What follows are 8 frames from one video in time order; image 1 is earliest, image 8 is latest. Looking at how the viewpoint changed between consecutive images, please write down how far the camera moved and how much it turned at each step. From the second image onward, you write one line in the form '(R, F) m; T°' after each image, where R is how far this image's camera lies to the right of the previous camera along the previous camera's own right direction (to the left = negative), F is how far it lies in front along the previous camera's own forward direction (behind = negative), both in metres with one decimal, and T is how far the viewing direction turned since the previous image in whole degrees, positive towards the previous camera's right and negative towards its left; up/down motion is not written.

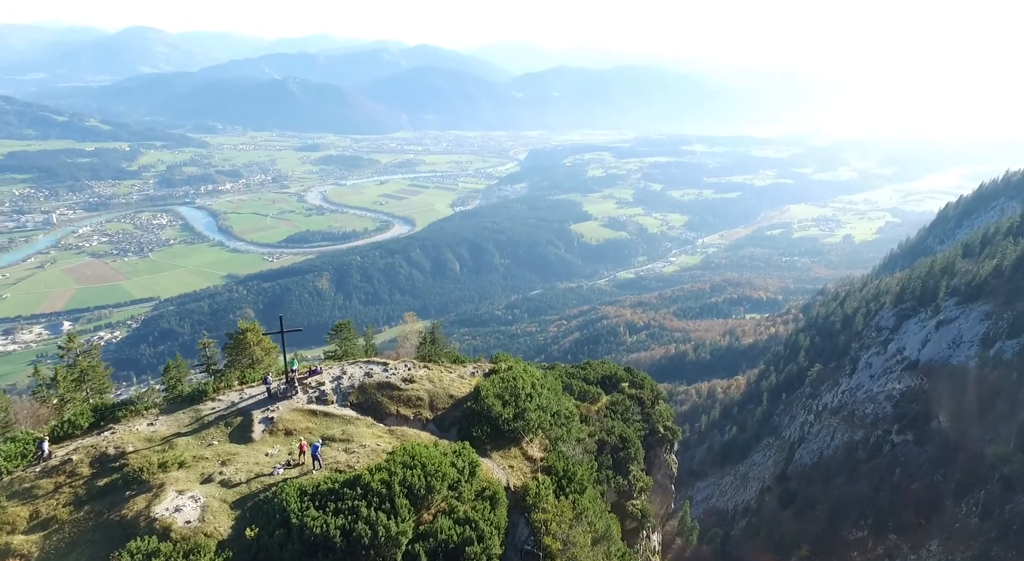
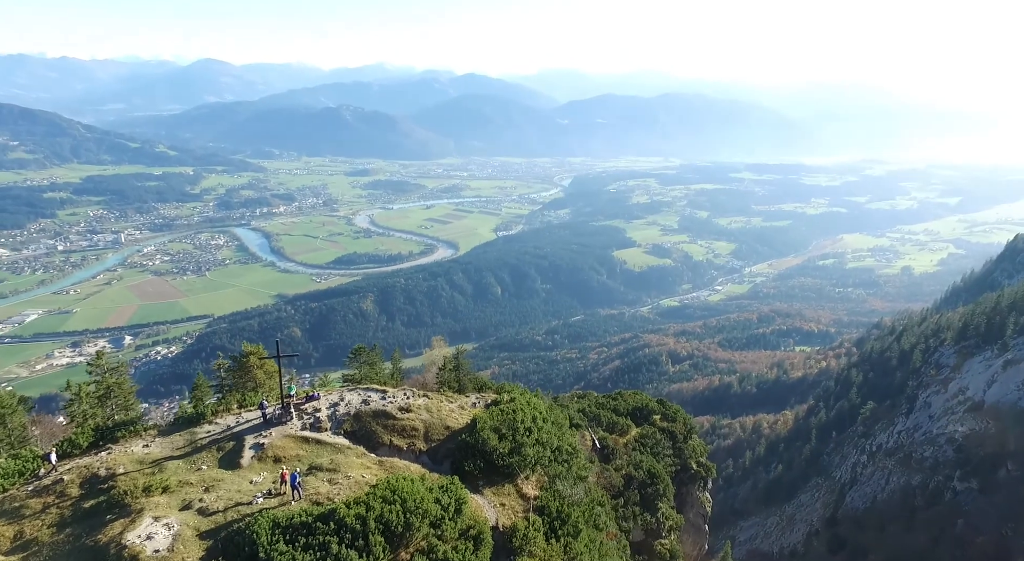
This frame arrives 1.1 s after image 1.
(+0.4, +2.0) m; -3°
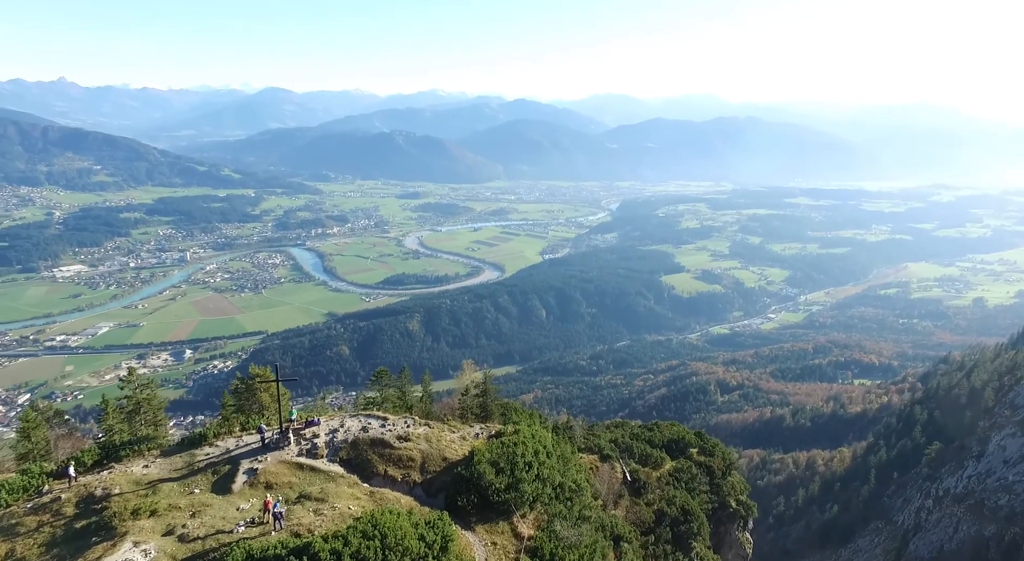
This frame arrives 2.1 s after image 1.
(+0.2, +2.1) m; -4°
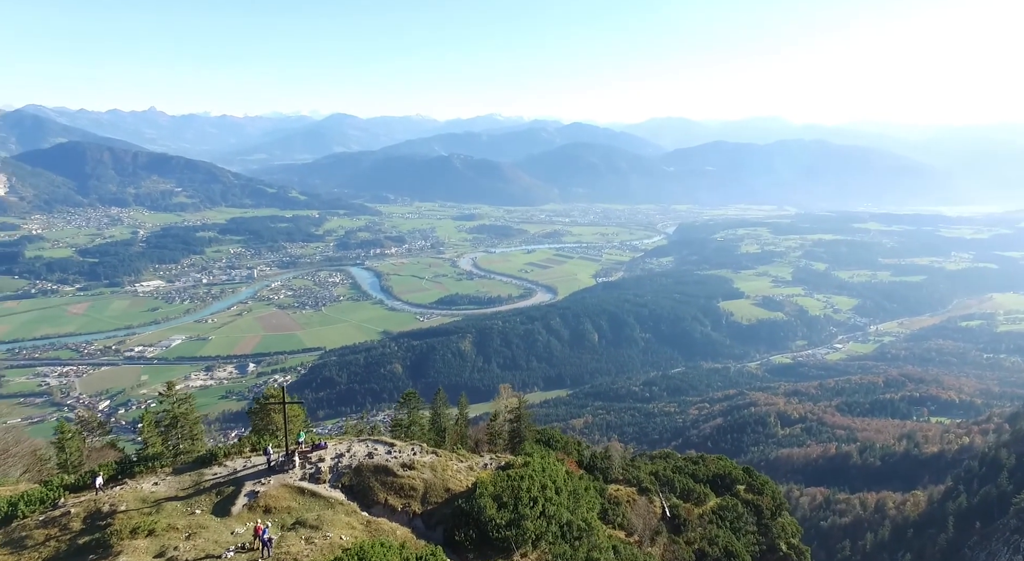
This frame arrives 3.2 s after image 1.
(-0.1, +2.5) m; -4°
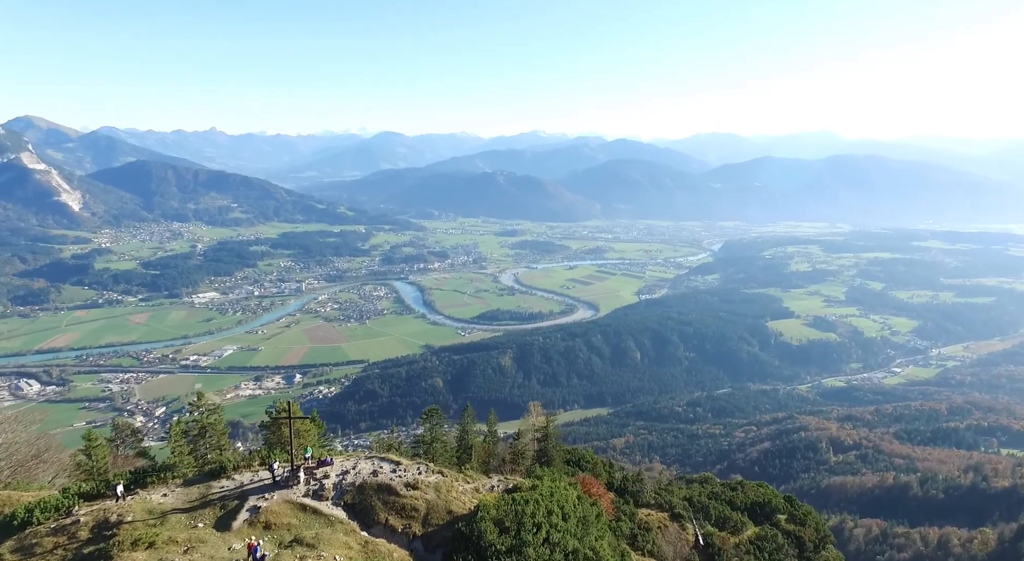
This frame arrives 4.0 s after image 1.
(-0.1, +2.3) m; -3°
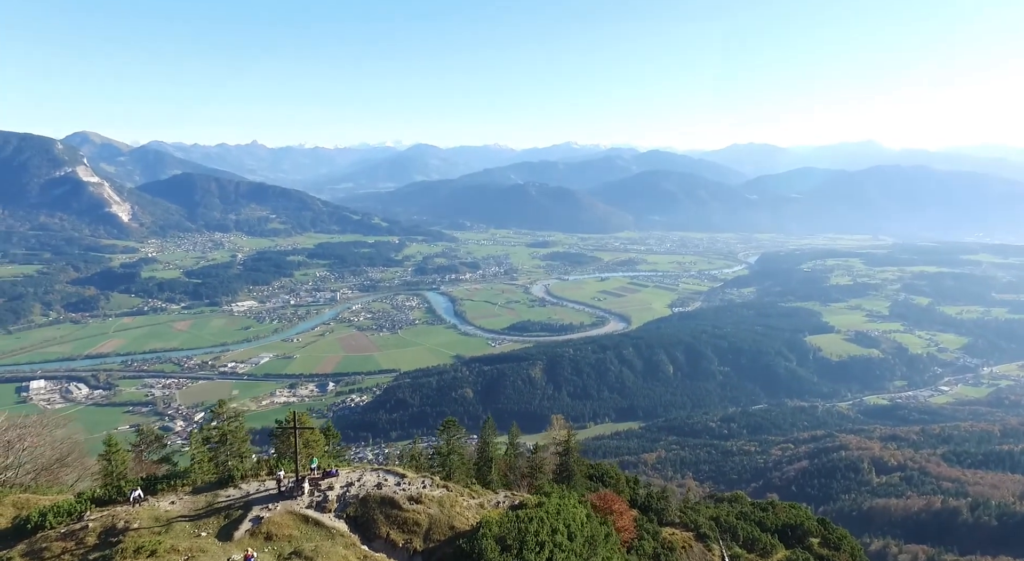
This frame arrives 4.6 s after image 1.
(-0.1, +1.9) m; -2°
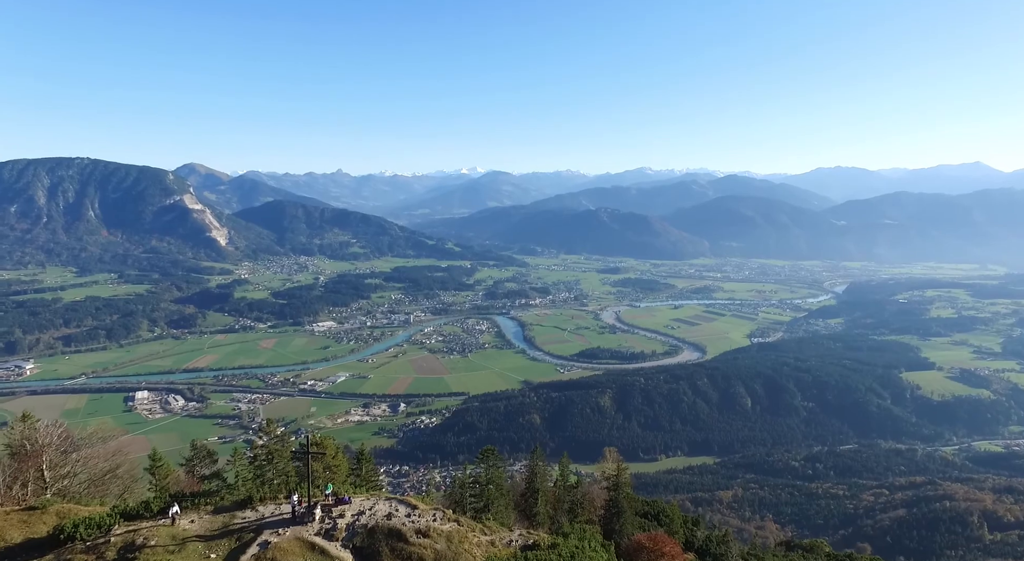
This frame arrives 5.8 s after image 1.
(-0.4, +5.1) m; -5°
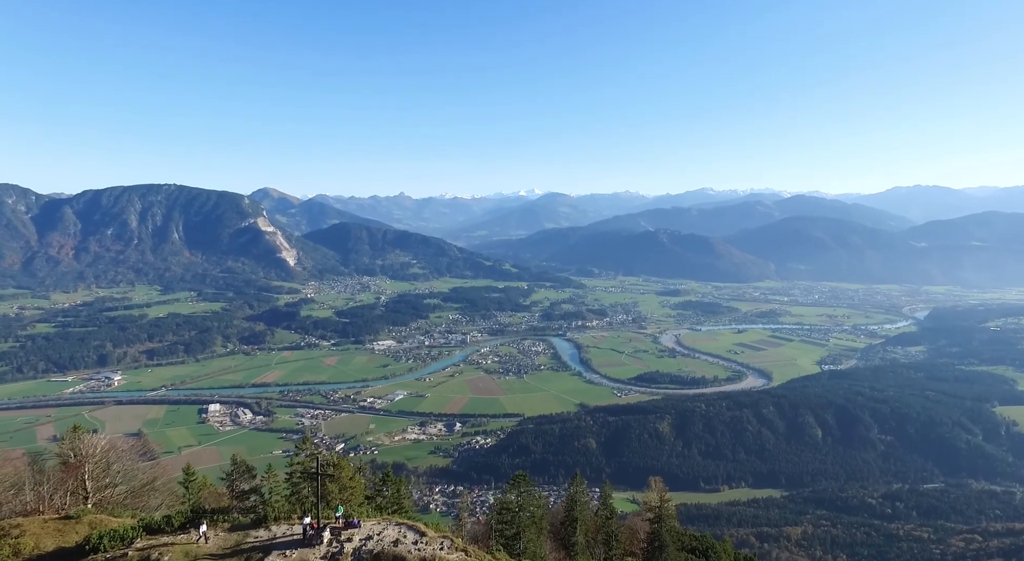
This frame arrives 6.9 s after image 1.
(-0.3, +5.5) m; -4°
